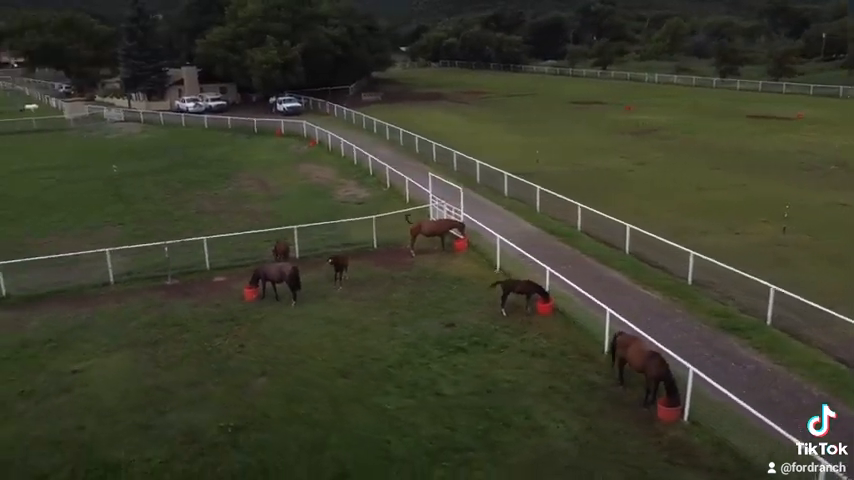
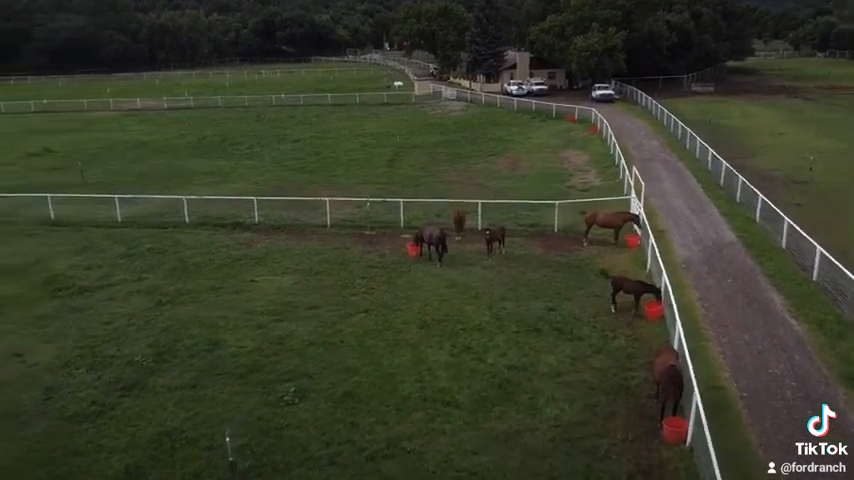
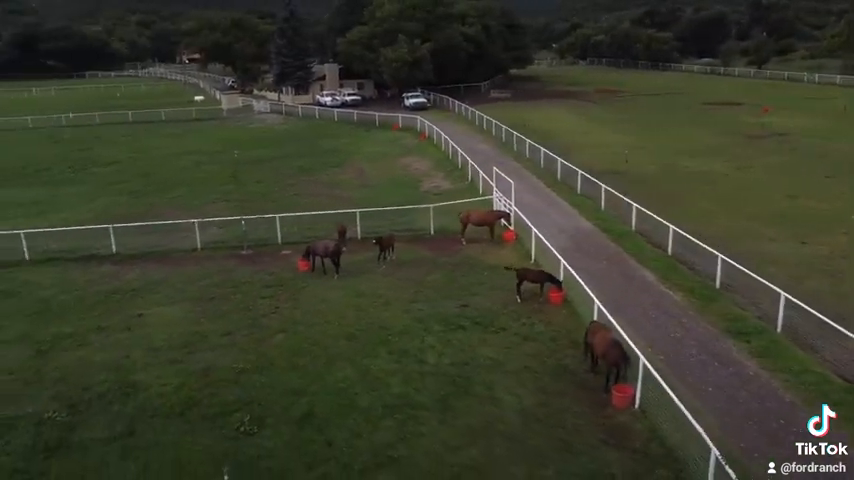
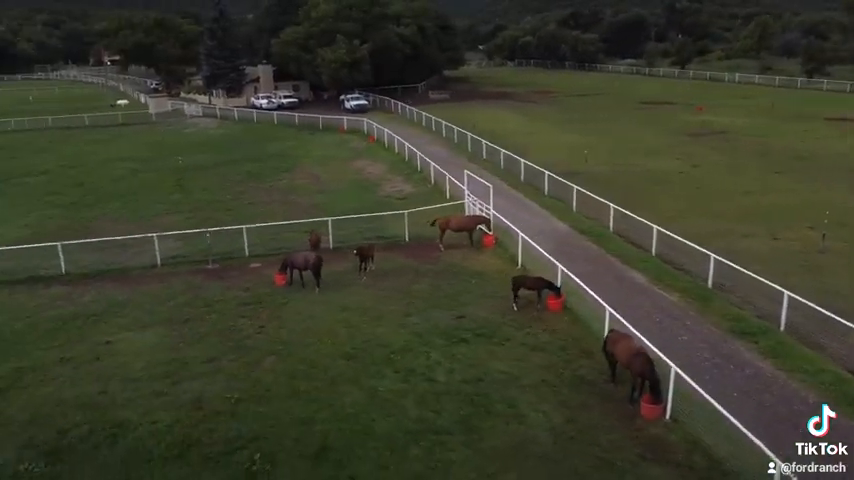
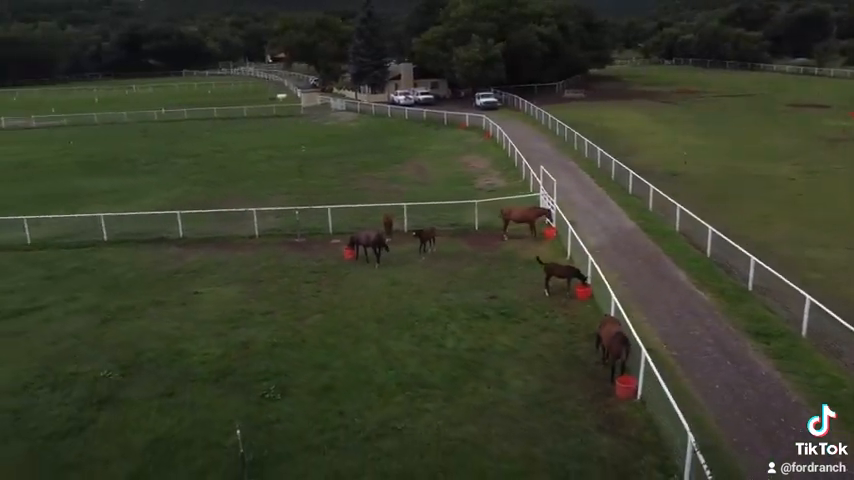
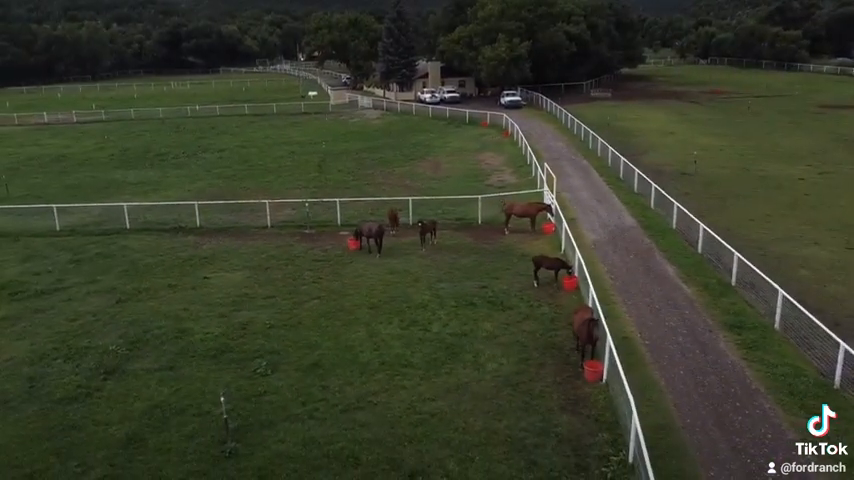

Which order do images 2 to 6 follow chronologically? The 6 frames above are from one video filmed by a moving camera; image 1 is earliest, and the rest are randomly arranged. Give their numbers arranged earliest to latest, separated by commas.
4, 3, 5, 6, 2
